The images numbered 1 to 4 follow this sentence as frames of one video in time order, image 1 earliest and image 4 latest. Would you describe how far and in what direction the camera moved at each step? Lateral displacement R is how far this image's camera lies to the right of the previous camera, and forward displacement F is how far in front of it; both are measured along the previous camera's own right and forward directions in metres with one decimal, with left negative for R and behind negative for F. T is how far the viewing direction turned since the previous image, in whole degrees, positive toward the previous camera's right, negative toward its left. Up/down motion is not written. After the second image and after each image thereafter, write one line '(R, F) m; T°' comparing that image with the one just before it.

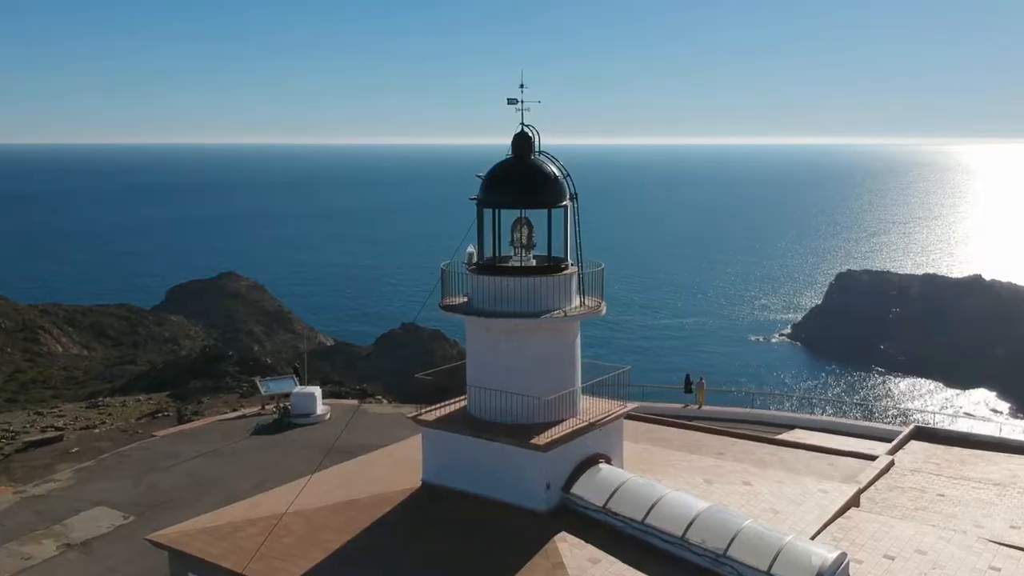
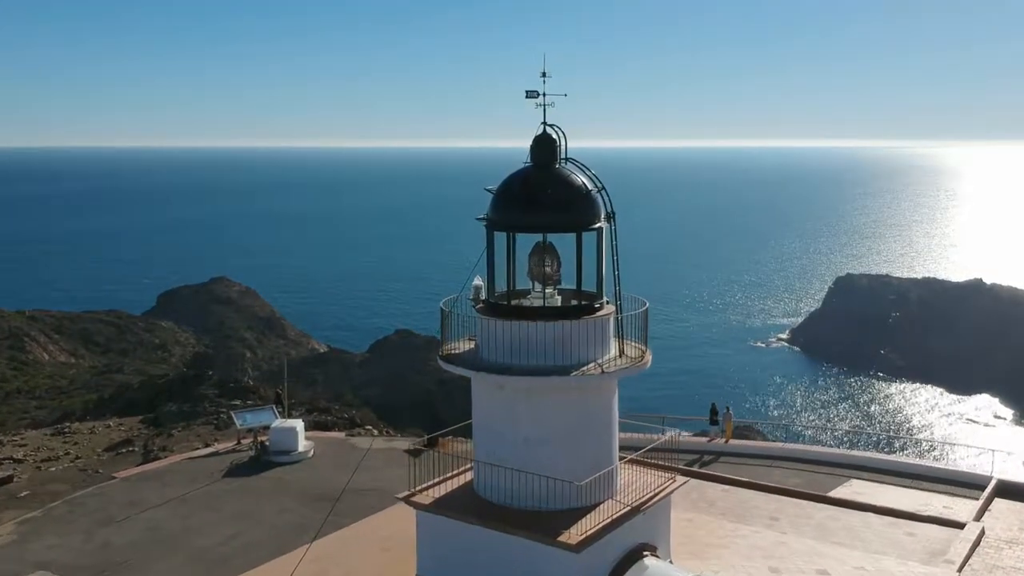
(-0.1, +1.4) m; 0°
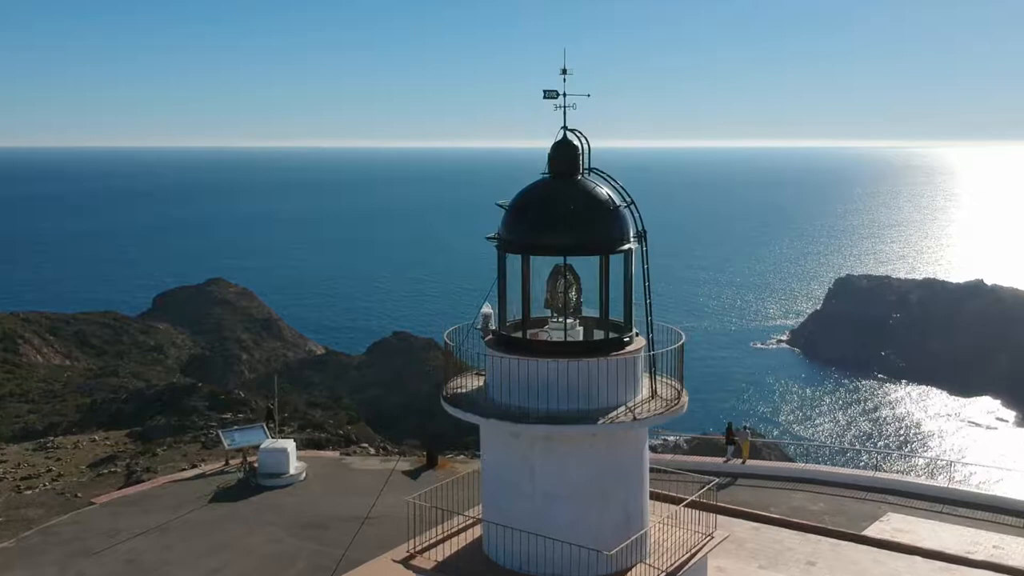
(-0.1, +0.7) m; 0°
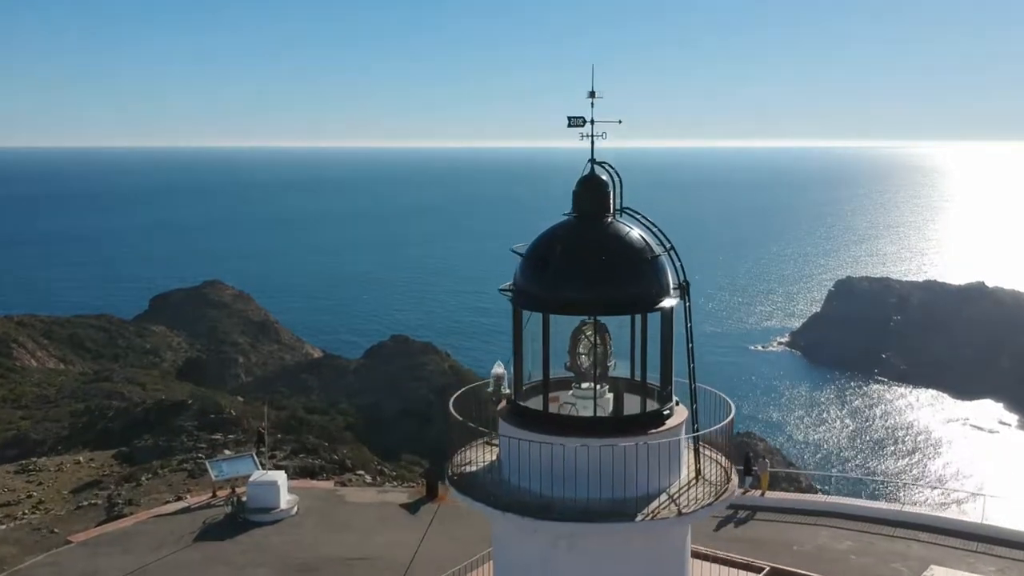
(-0.1, +0.7) m; 0°
